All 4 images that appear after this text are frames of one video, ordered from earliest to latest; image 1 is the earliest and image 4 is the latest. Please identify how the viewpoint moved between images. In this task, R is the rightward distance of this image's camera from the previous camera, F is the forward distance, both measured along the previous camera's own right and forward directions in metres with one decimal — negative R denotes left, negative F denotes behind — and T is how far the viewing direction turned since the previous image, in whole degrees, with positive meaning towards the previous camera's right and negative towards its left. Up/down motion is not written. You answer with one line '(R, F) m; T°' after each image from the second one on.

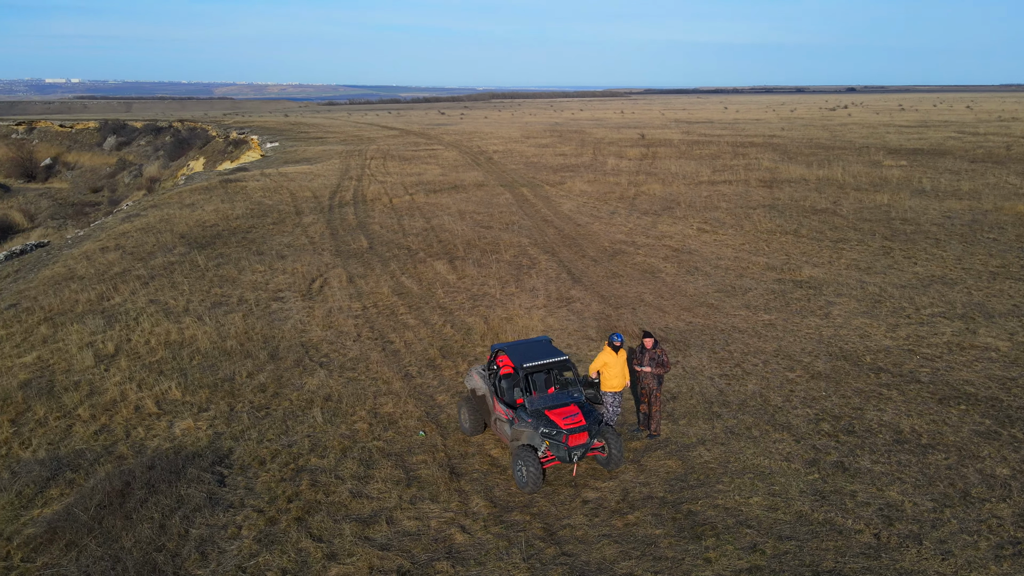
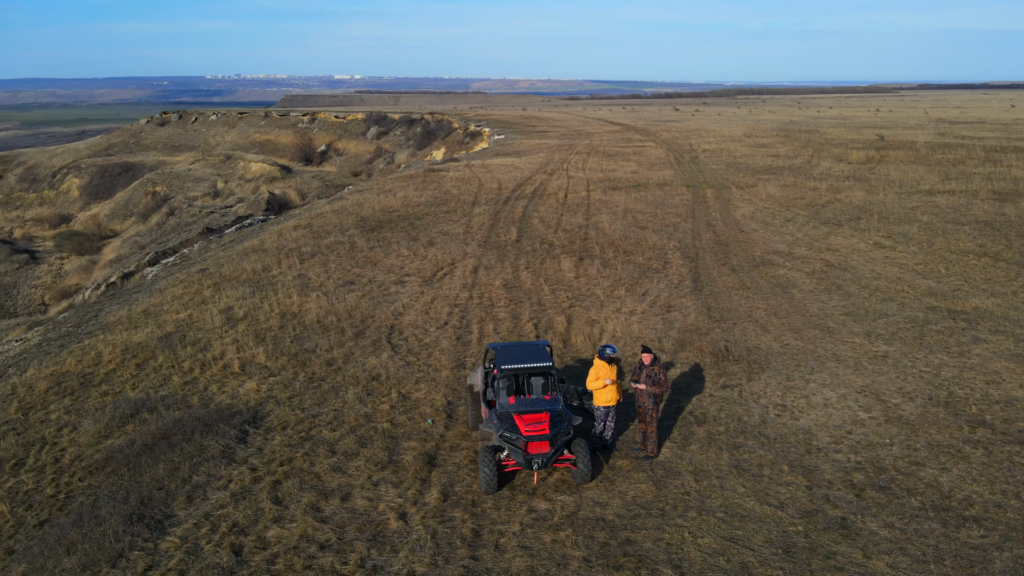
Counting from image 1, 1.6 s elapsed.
(+2.3, +0.3) m; -17°
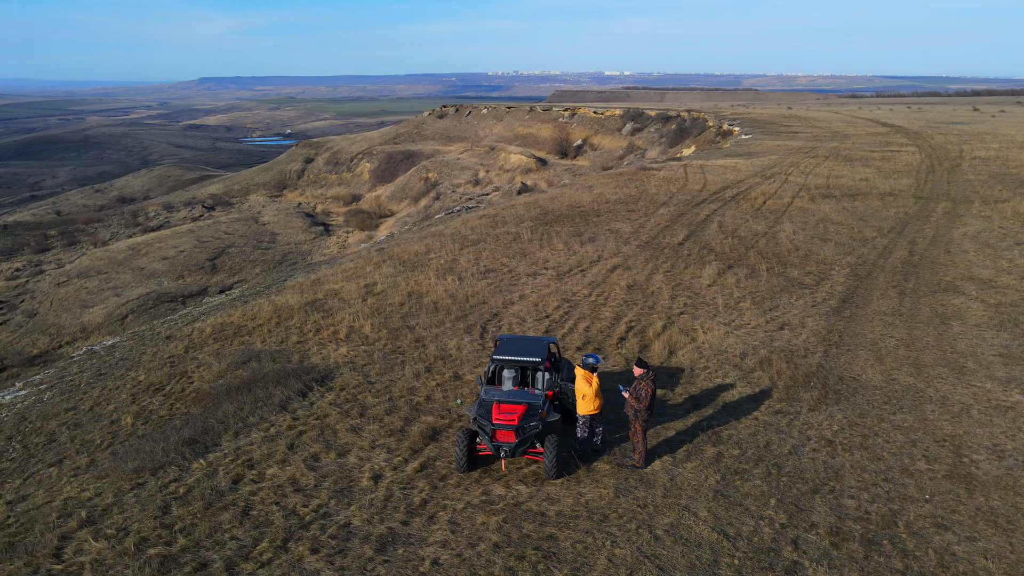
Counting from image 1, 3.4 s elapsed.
(+2.5, +0.1) m; -19°
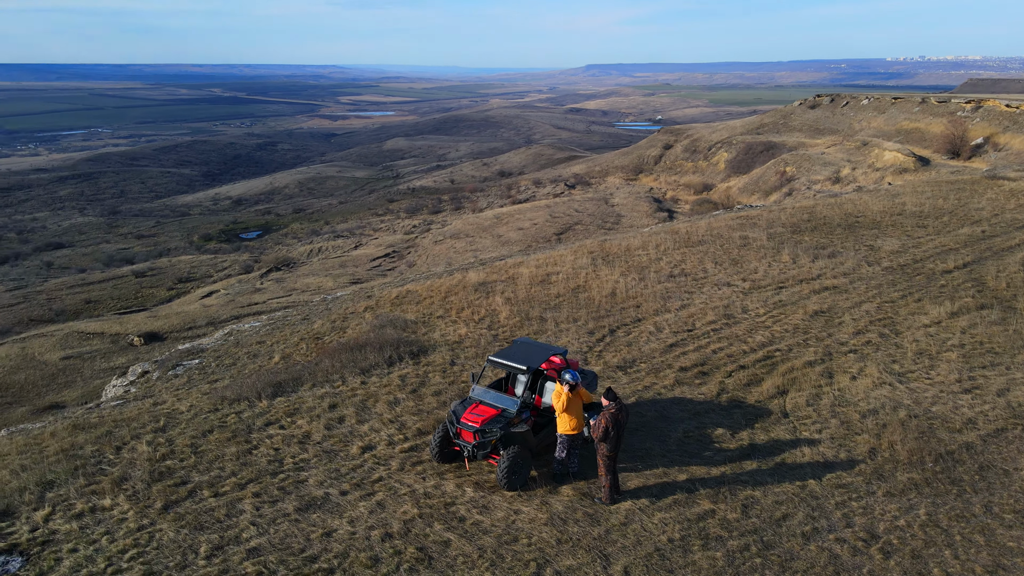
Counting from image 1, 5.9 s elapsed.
(+3.3, +0.9) m; -26°
